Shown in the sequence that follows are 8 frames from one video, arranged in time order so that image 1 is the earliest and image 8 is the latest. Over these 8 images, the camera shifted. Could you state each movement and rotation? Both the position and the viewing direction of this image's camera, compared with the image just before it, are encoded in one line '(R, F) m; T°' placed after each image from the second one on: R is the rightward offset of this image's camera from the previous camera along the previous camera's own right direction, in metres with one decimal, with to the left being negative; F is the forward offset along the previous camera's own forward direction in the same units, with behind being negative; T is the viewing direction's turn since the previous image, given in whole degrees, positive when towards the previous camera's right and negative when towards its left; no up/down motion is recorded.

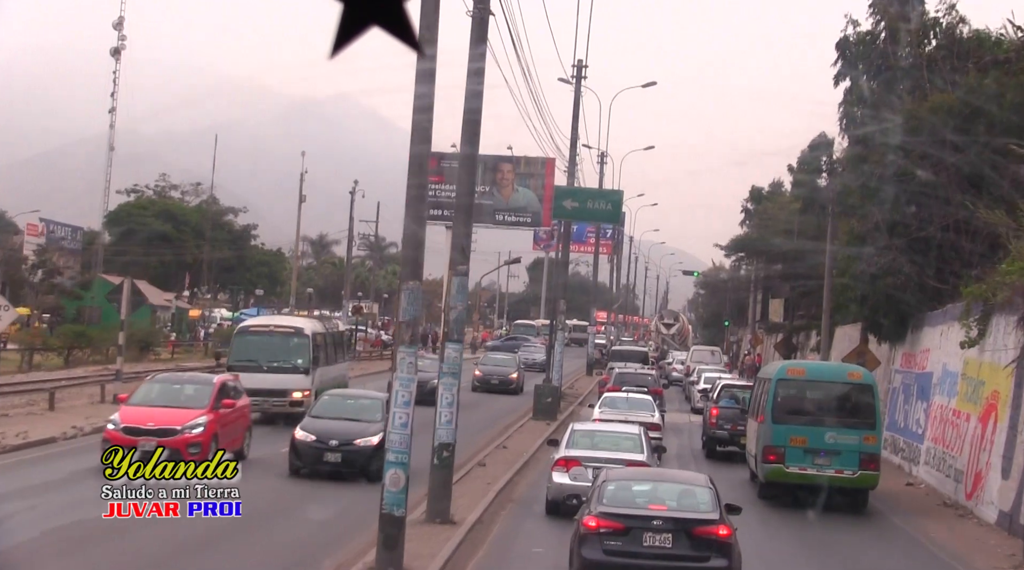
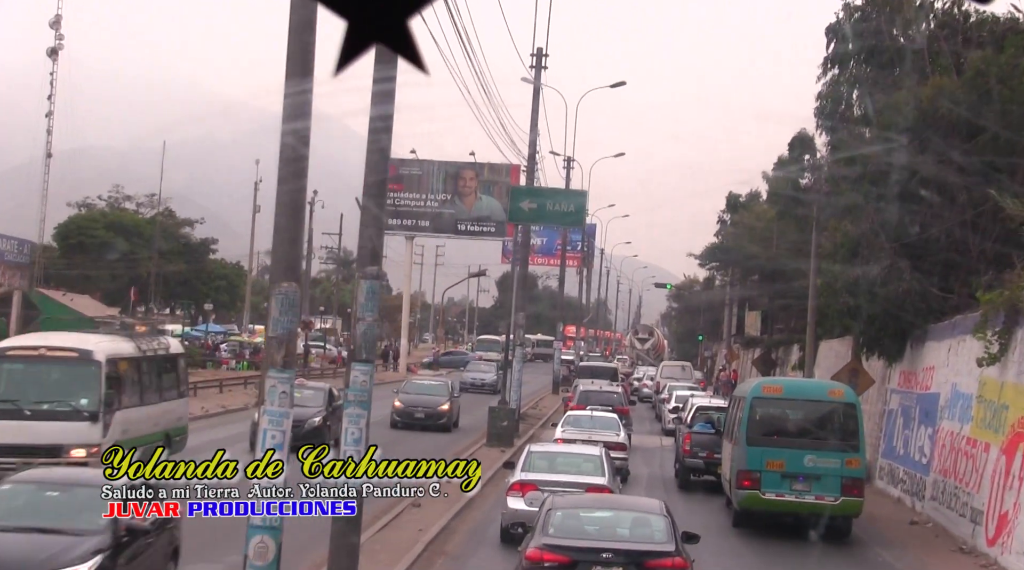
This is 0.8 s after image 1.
(+0.5, +3.1) m; +1°
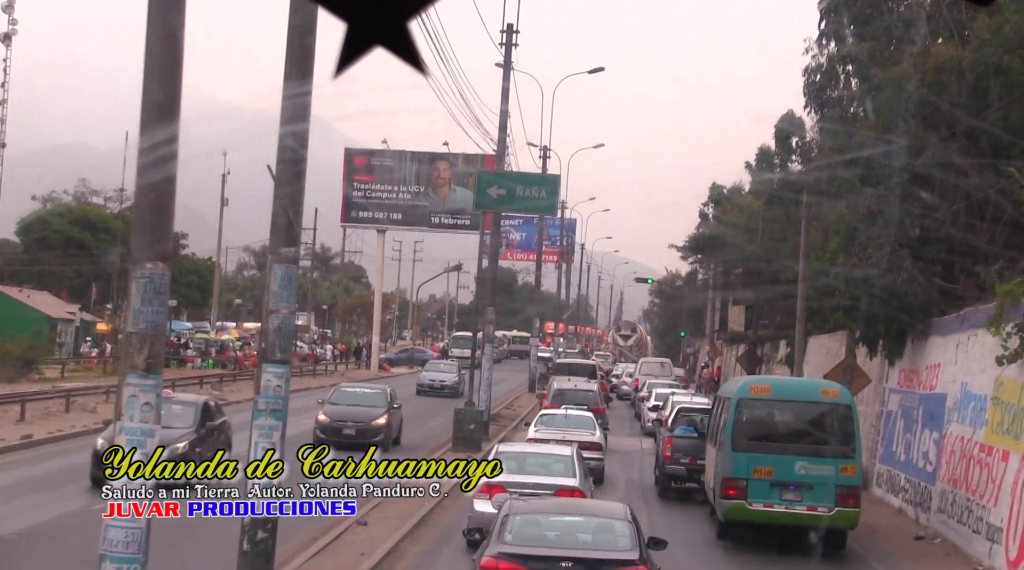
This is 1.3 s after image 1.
(+0.3, +2.0) m; +1°
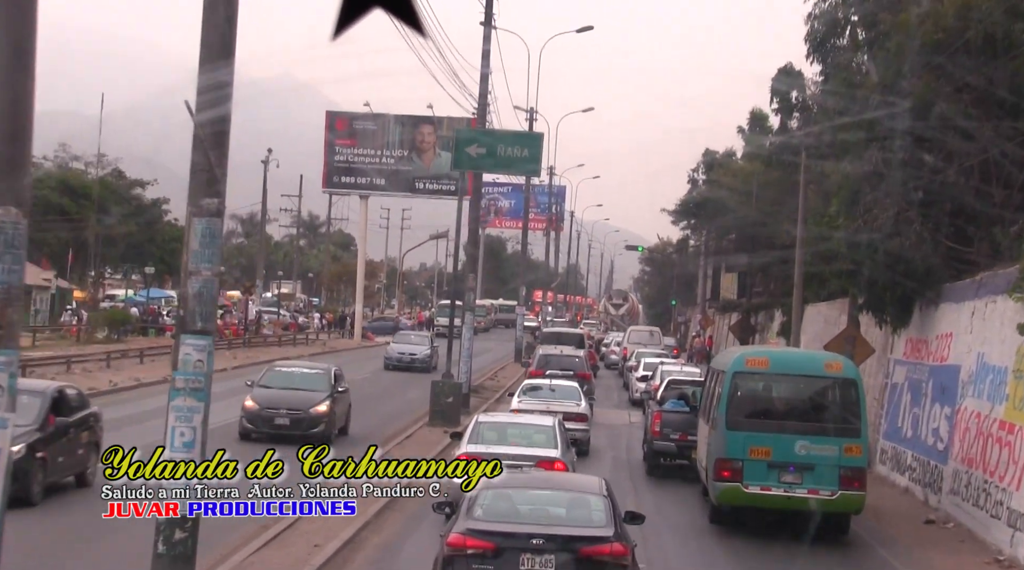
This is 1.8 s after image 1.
(+0.2, +1.5) m; 0°
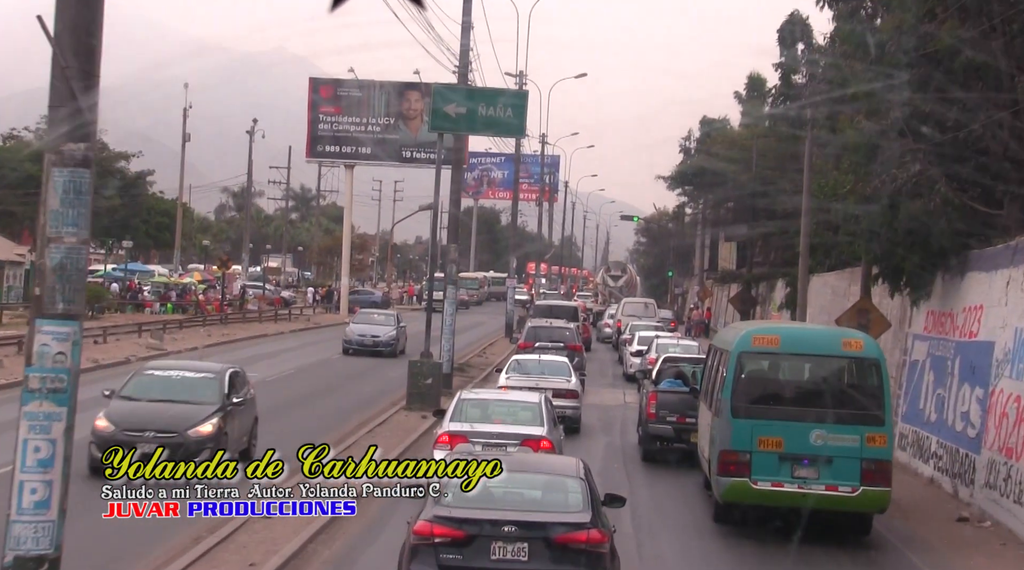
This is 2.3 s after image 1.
(+0.2, +1.9) m; 0°
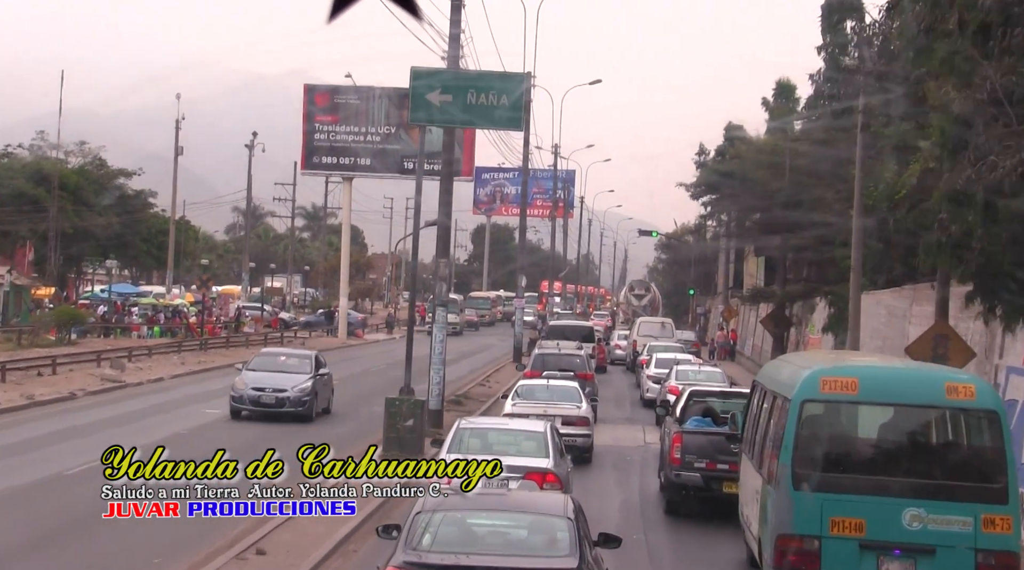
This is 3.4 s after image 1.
(+0.3, +3.7) m; -1°
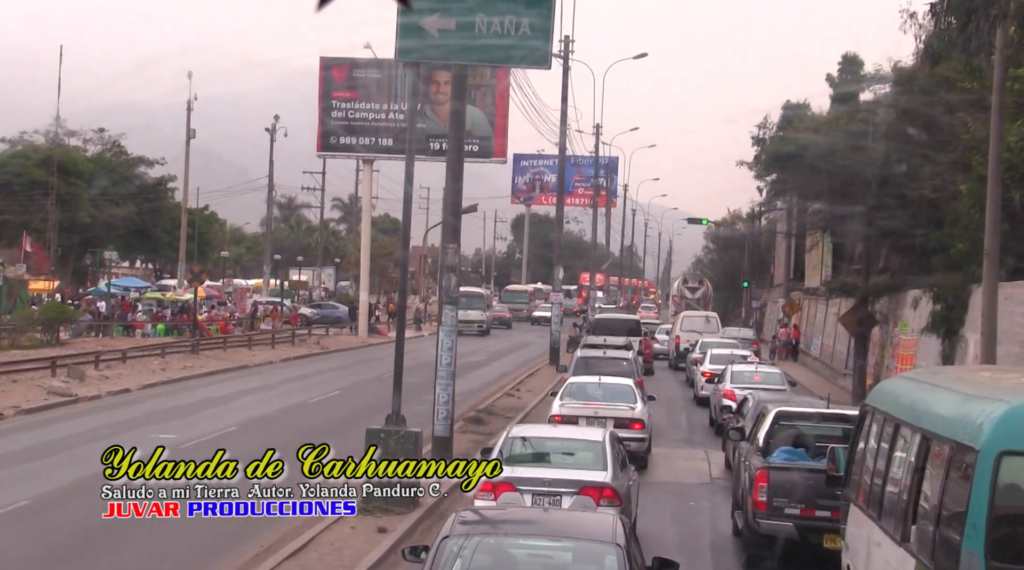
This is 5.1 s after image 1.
(+0.2, +4.8) m; -2°
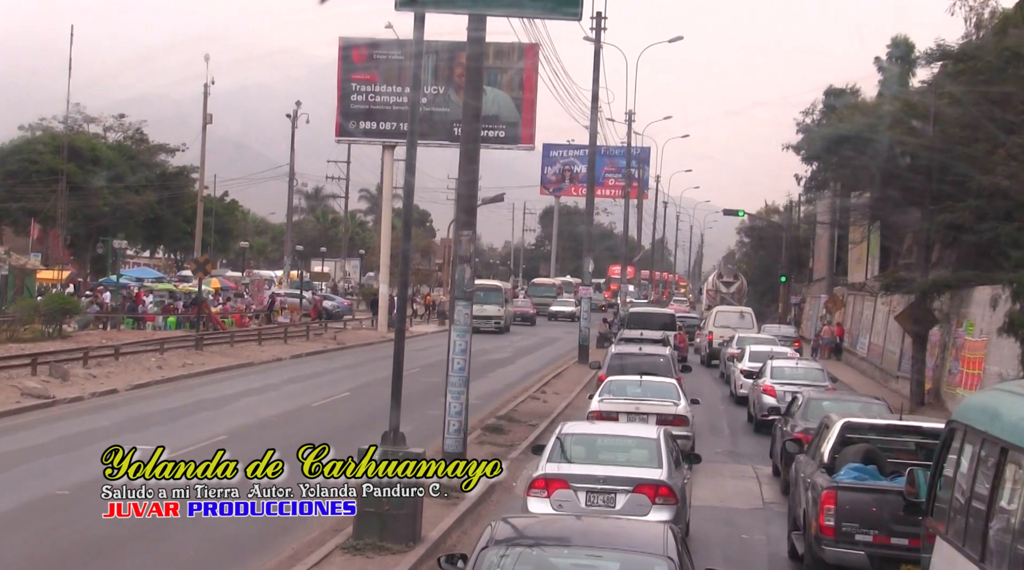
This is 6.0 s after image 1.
(+0.1, +2.3) m; -1°
